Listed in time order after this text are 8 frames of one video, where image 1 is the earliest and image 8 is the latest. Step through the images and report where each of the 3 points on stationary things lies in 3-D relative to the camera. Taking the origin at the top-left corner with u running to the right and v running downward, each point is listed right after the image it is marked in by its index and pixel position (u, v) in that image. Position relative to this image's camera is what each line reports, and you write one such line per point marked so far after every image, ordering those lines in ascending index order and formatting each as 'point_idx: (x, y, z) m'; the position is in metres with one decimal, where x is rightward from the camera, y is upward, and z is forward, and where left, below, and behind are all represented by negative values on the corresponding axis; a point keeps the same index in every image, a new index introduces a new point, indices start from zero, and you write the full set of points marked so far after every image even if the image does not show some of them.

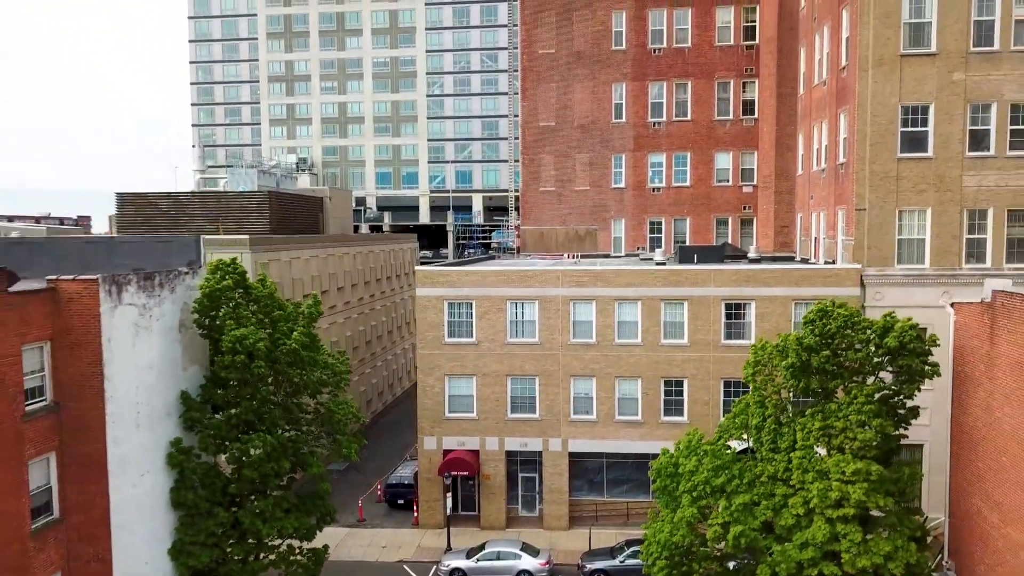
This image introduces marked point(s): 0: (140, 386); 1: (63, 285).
0: (-7.9, -2.1, +17.6) m
1: (-8.8, 0.0, +16.3) m
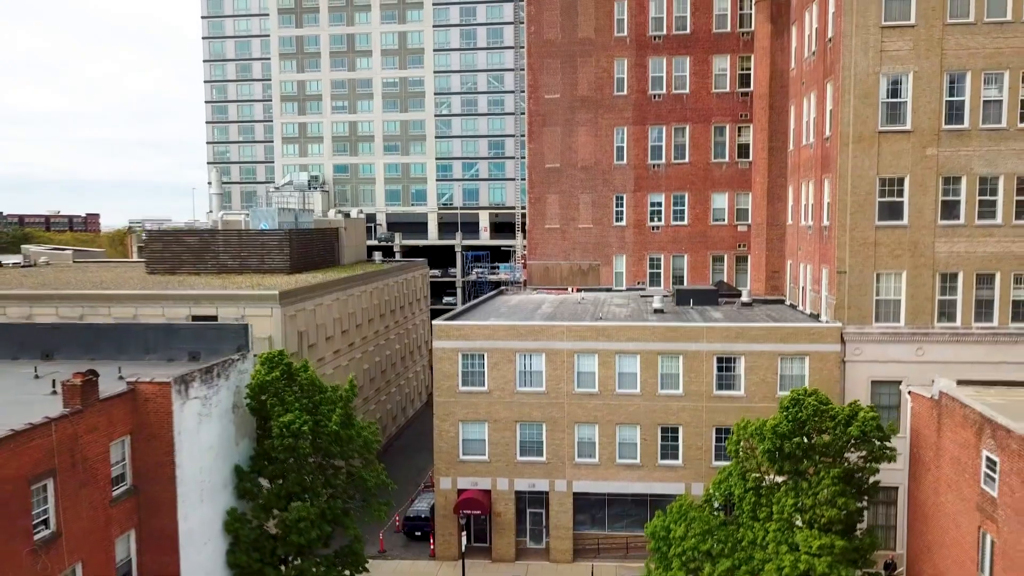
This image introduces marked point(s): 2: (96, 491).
0: (-7.6, -4.4, +20.3) m
1: (-8.5, -2.3, +19.0) m
2: (-8.8, -4.3, +17.5) m
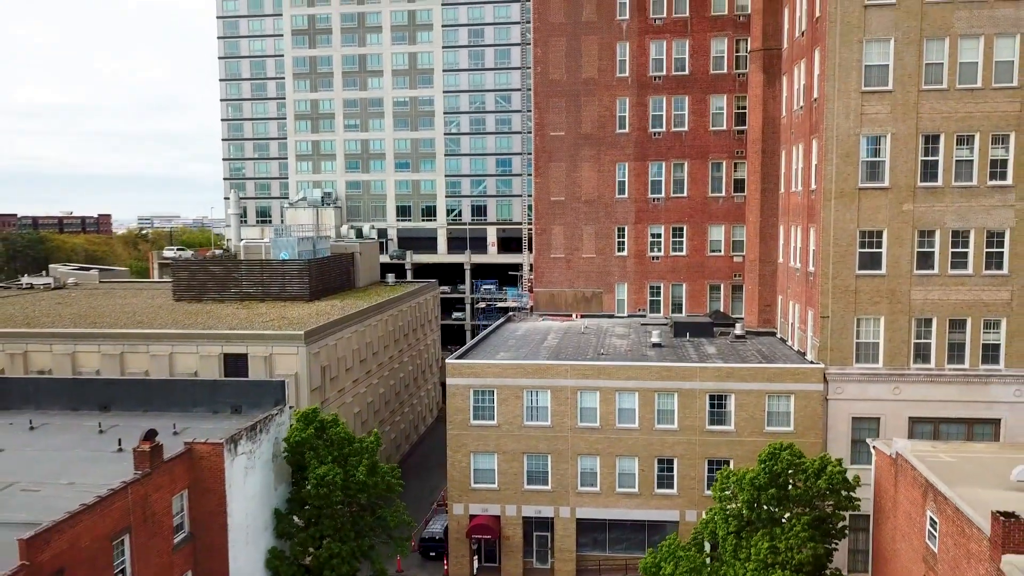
0: (-7.3, -6.3, +23.1) m
1: (-8.2, -4.2, +21.7) m
2: (-8.6, -6.2, +20.2) m
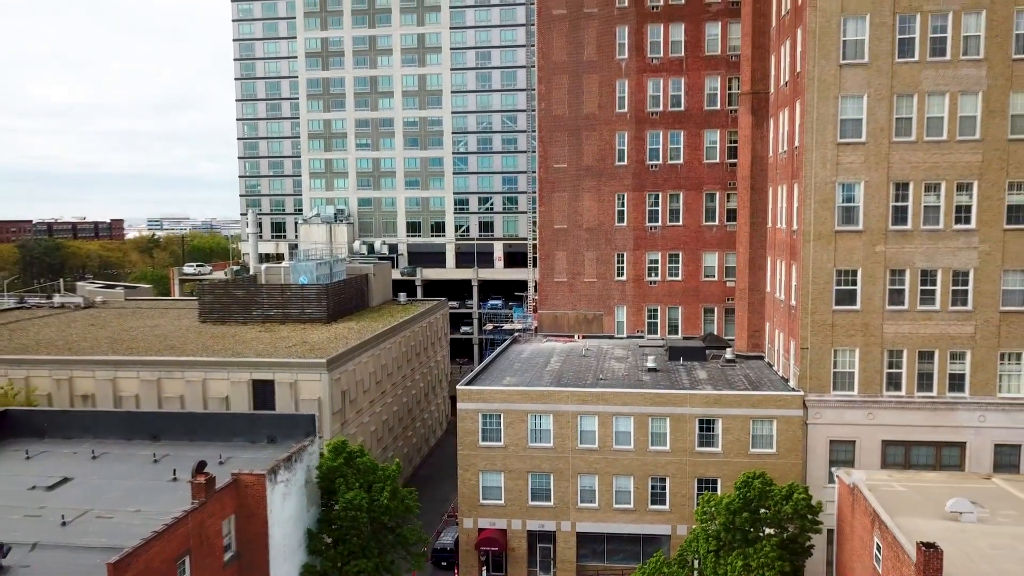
0: (-7.2, -7.8, +26.2) m
1: (-8.1, -5.7, +24.9) m
2: (-8.4, -7.7, +23.4) m
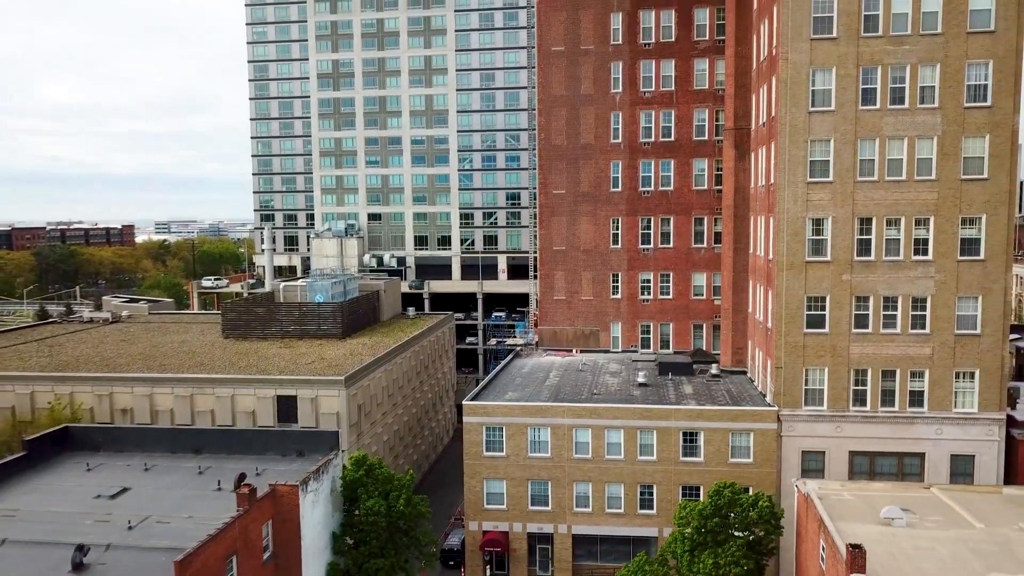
0: (-7.2, -9.0, +30.1) m
1: (-8.1, -6.9, +28.7) m
2: (-8.5, -8.9, +27.3) m
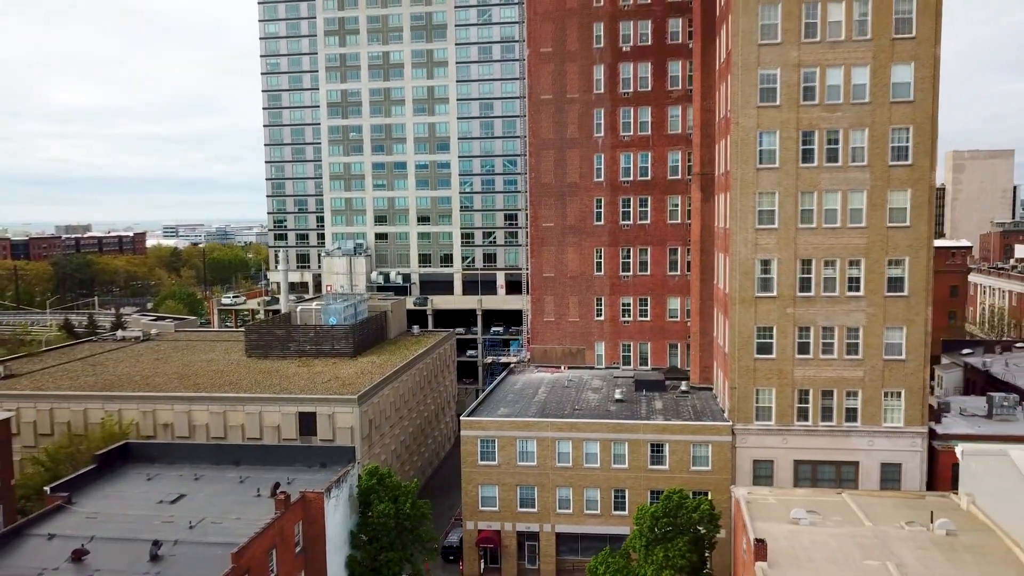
0: (-7.8, -10.8, +36.5) m
1: (-8.7, -8.7, +35.2) m
2: (-9.1, -10.8, +33.7) m
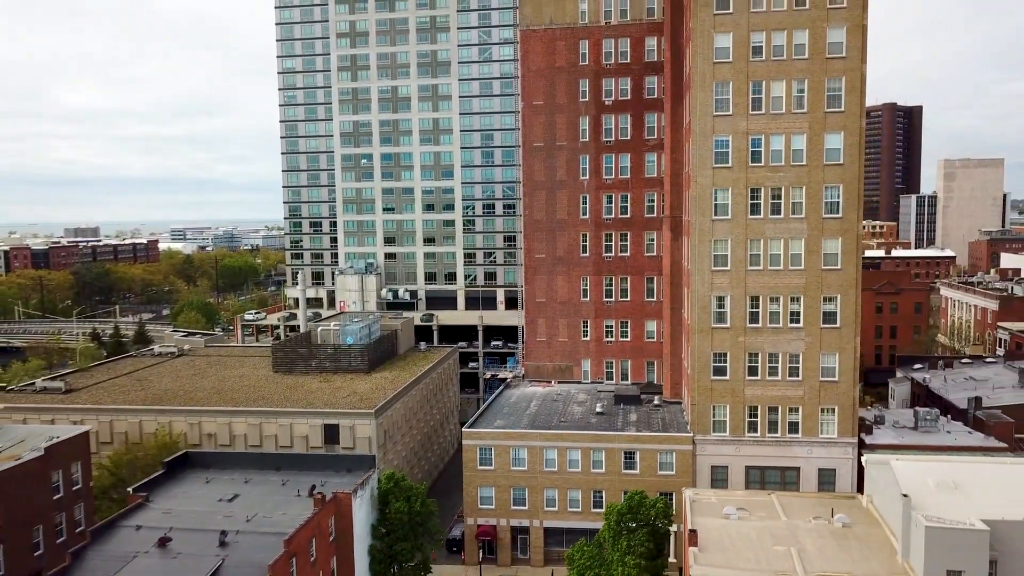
0: (-8.2, -12.9, +44.9) m
1: (-9.2, -10.8, +43.6) m
2: (-9.5, -12.9, +42.1) m
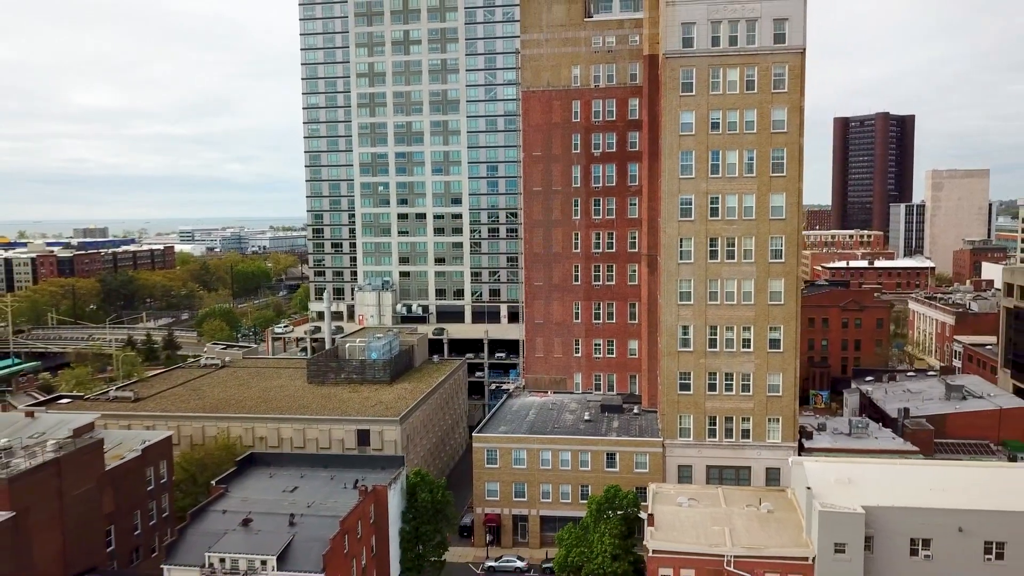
0: (-8.1, -15.3, +56.6) m
1: (-9.1, -13.2, +55.3) m
2: (-9.5, -15.3, +53.8) m
